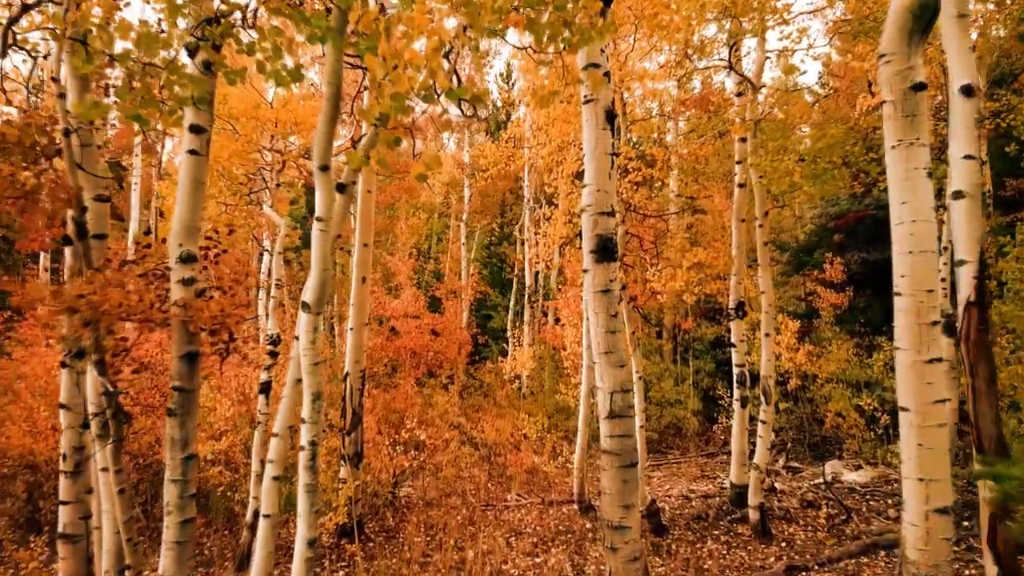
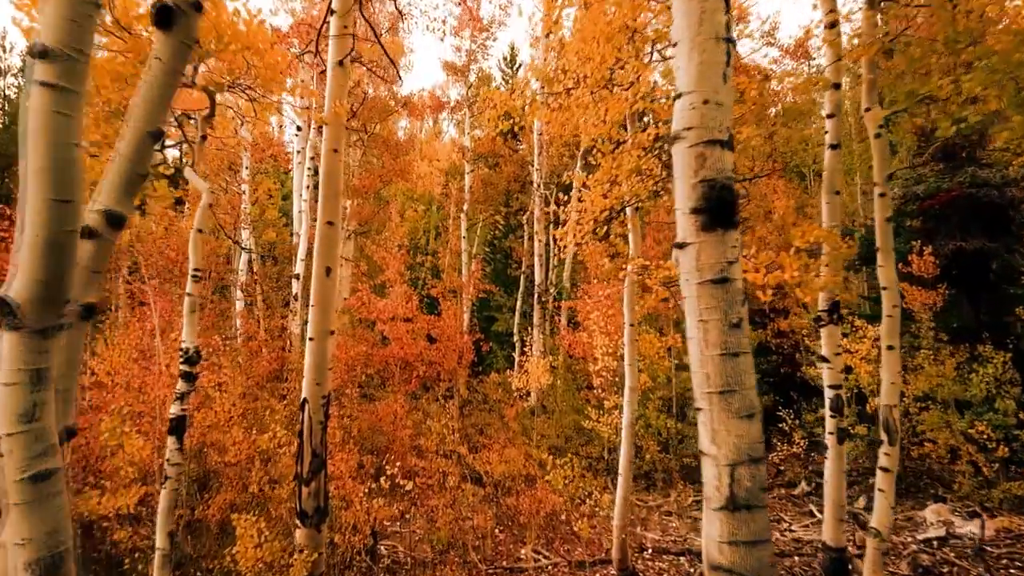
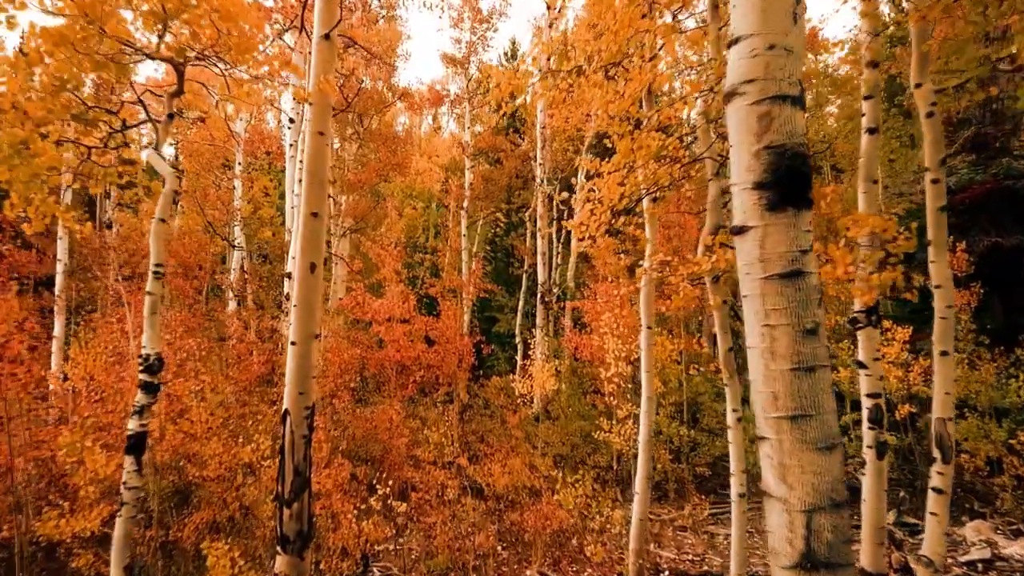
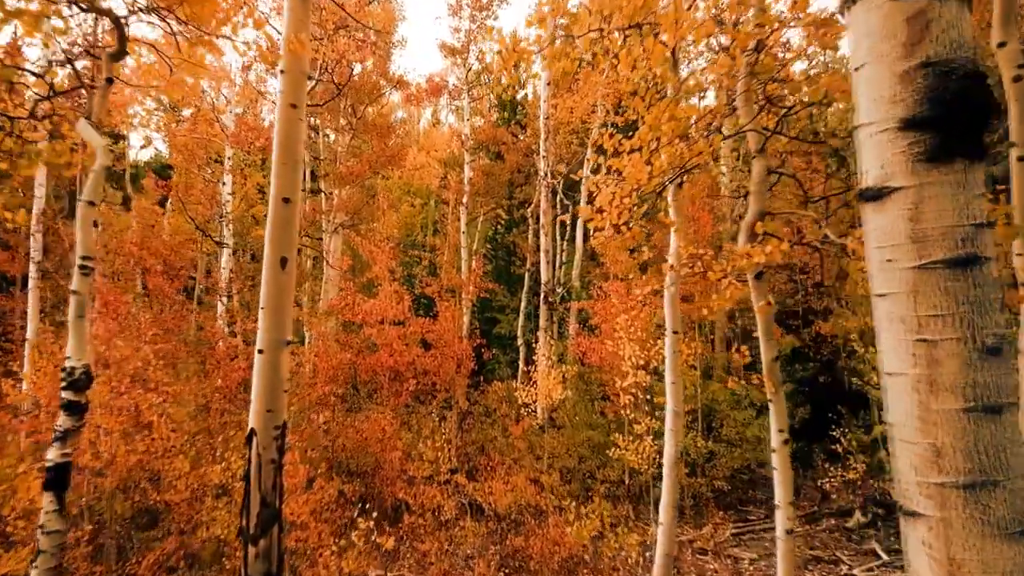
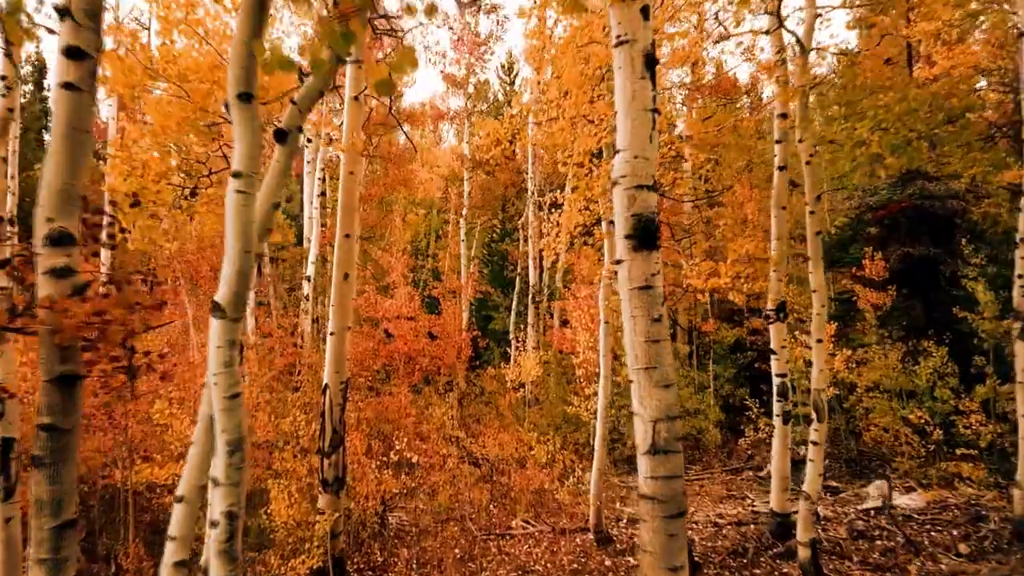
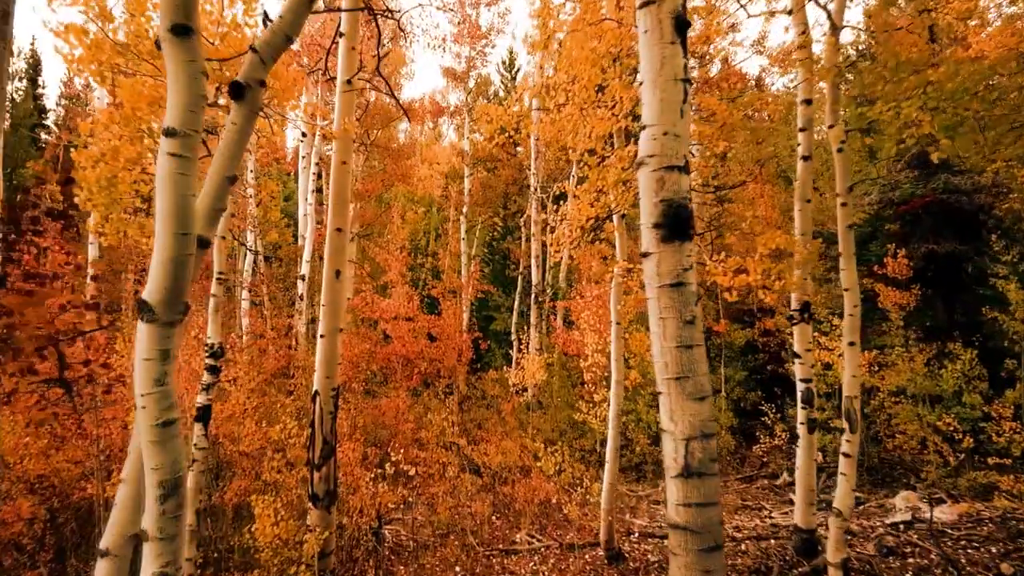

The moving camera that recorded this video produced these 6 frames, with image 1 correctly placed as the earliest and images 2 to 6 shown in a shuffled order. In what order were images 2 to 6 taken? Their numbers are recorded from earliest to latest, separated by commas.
5, 6, 2, 3, 4
